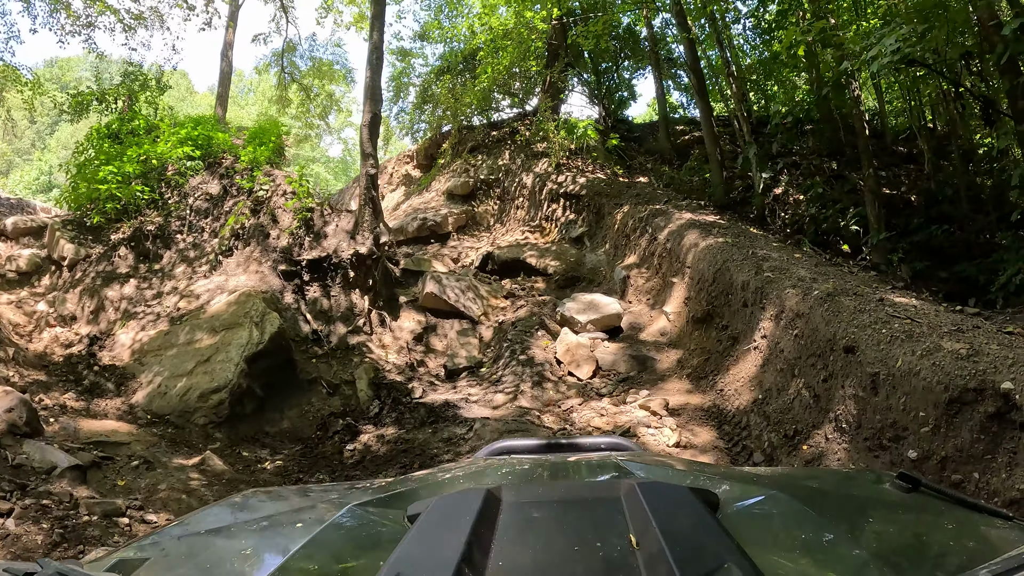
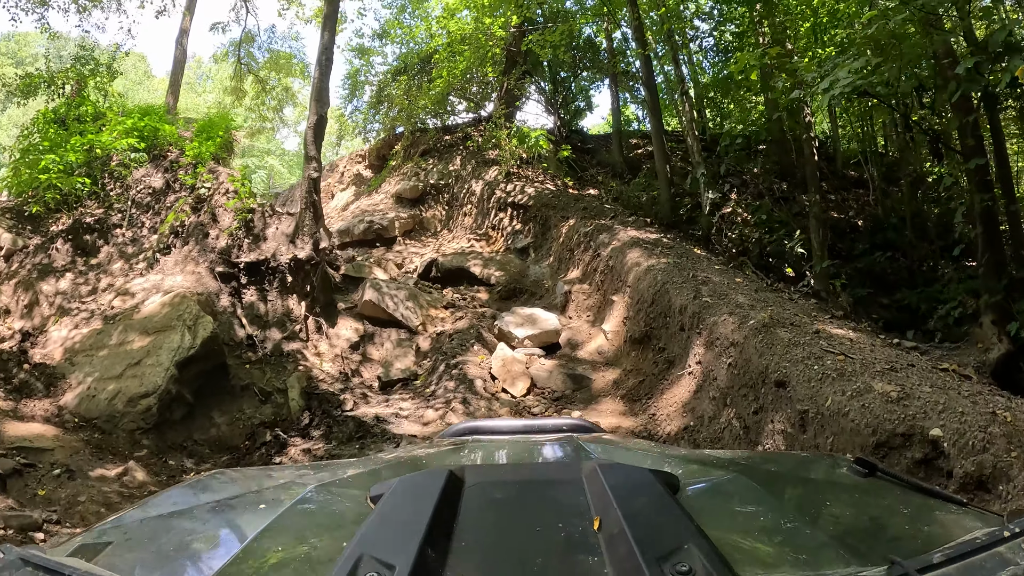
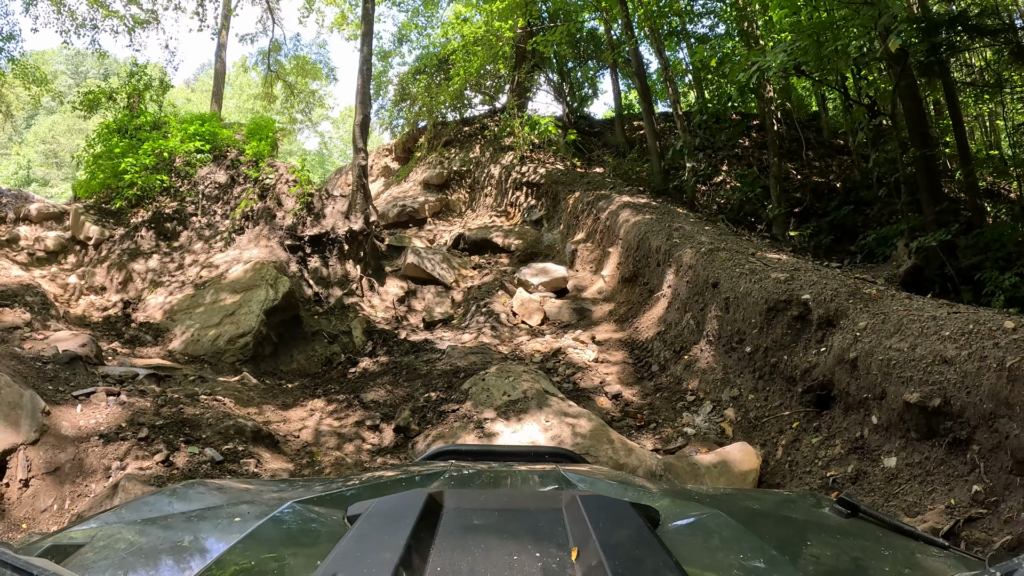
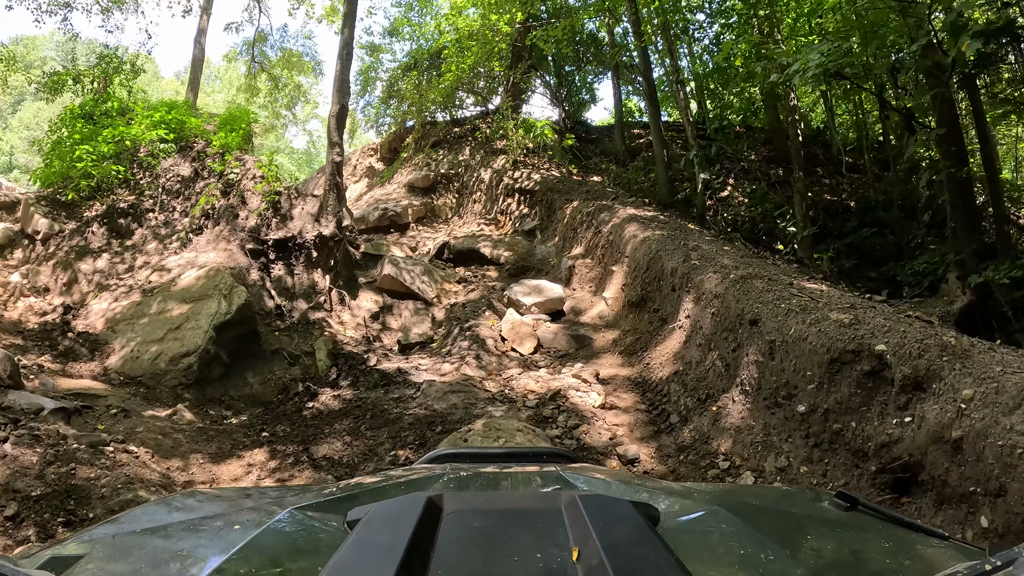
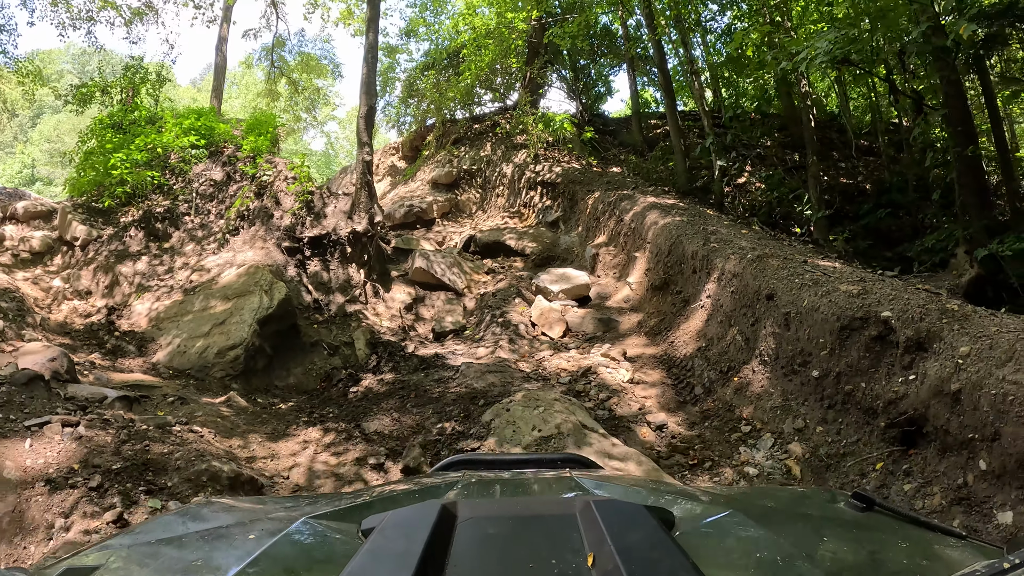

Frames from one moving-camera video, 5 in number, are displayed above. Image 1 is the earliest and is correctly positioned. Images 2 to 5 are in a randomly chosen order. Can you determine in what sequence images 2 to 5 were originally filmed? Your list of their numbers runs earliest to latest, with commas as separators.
5, 3, 4, 2
